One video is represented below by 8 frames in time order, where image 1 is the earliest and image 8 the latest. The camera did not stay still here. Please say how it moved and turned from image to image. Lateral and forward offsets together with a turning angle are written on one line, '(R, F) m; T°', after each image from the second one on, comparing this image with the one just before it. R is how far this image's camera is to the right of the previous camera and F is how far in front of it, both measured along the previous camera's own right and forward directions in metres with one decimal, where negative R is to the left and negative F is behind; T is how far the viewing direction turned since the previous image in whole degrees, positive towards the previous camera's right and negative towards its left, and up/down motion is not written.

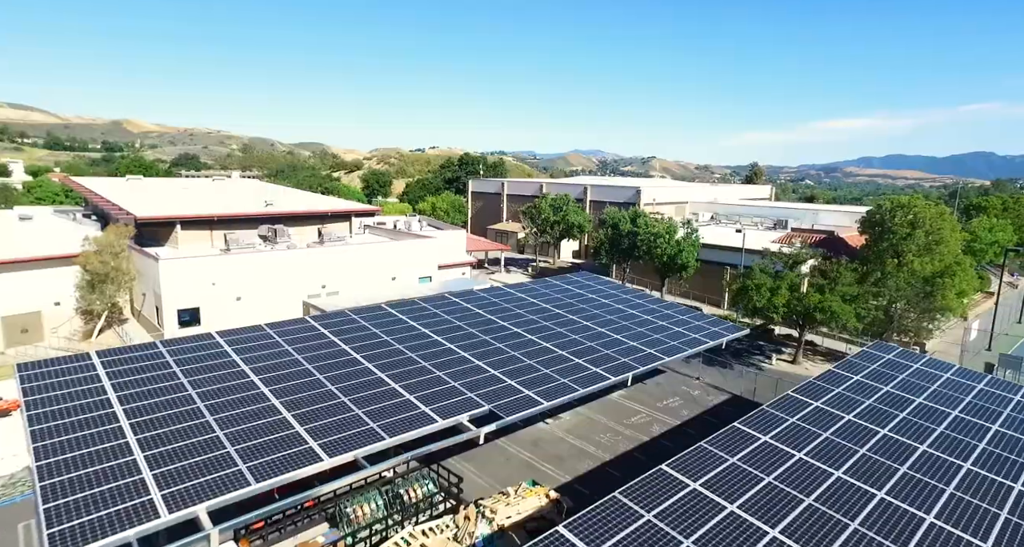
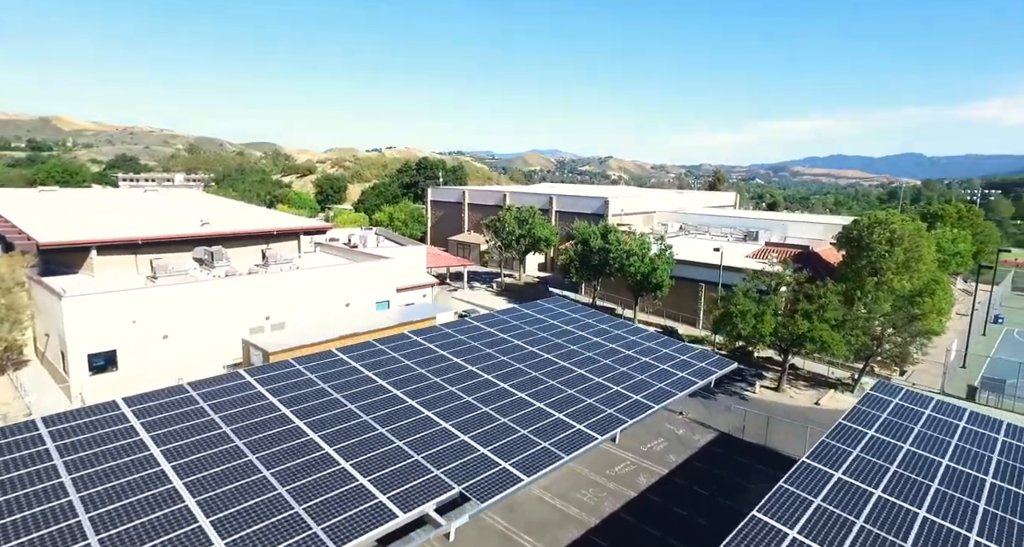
(-0.3, +2.2) m; +4°
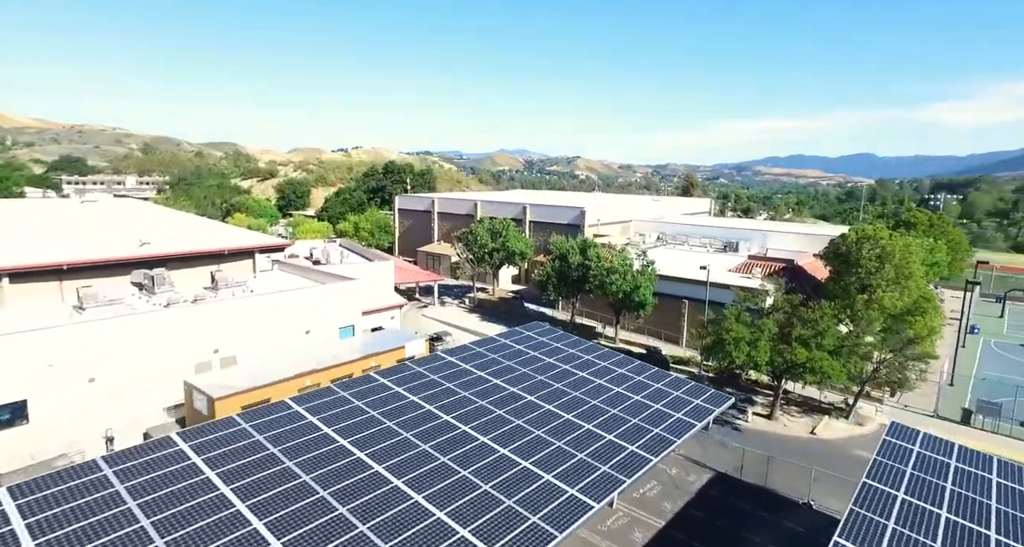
(-0.3, +1.9) m; +3°
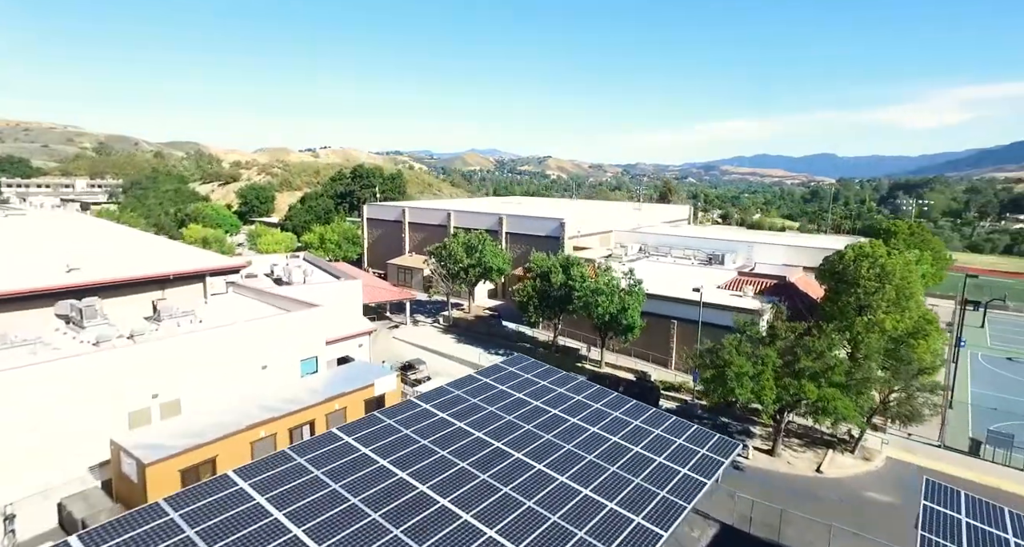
(-0.3, +2.2) m; +3°
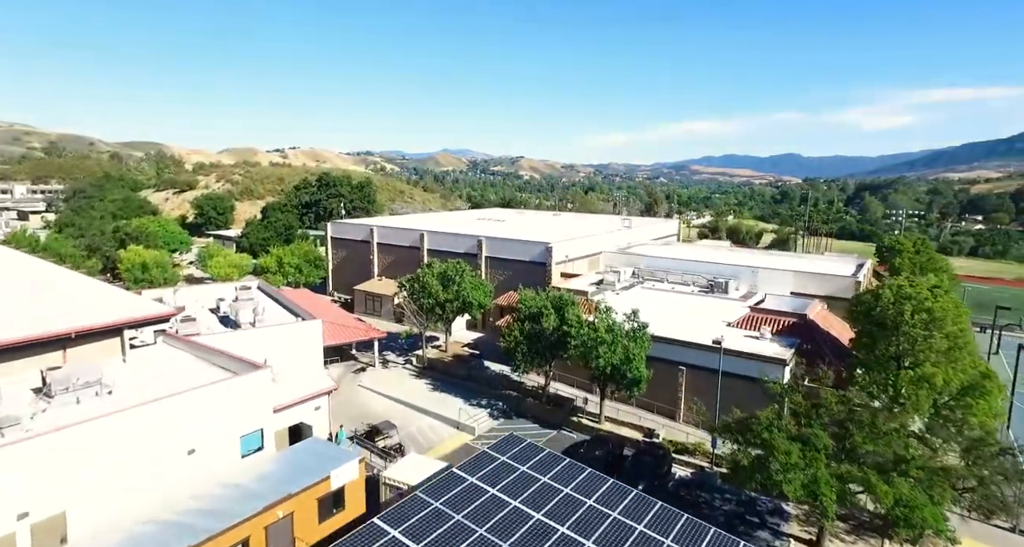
(-0.5, +4.1) m; +3°
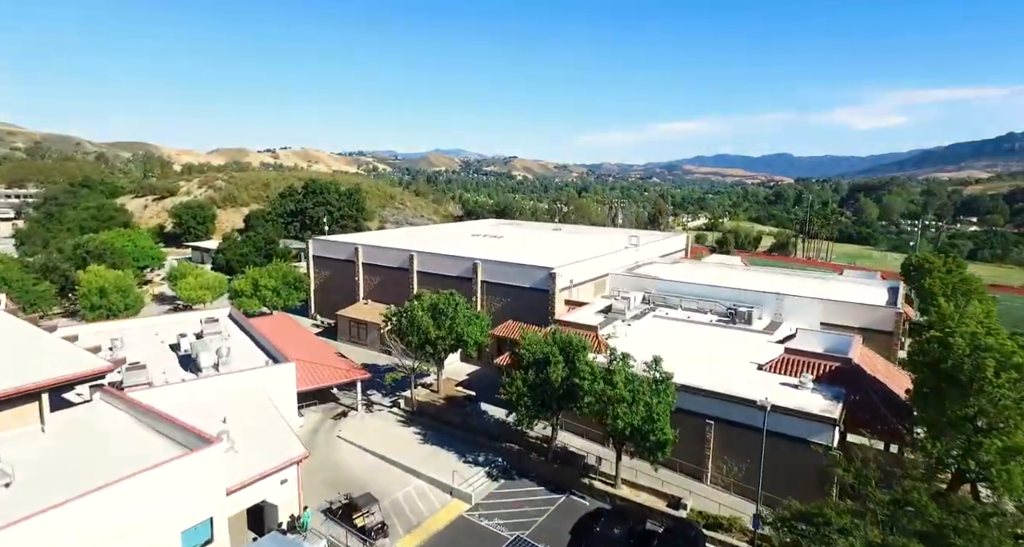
(-0.3, +3.5) m; +1°
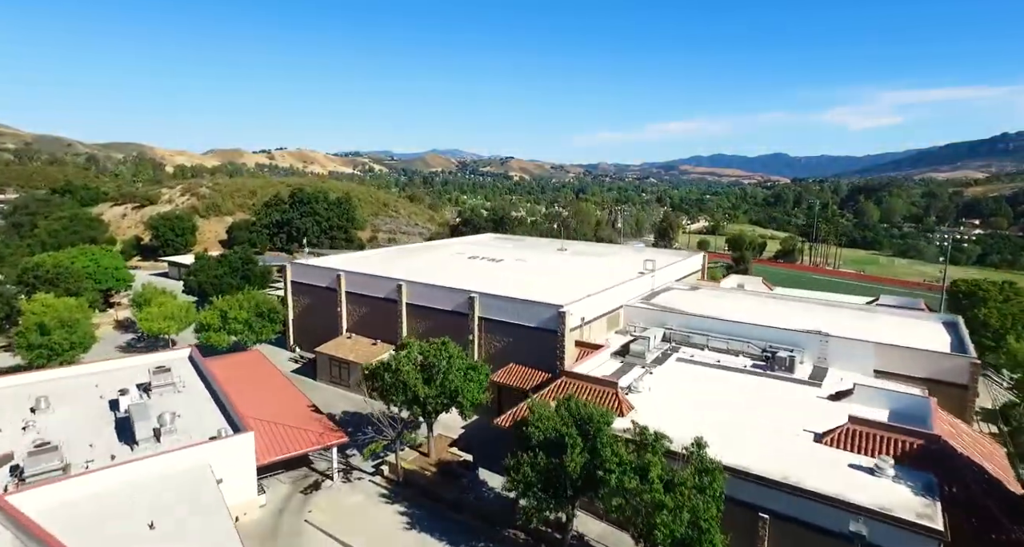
(-0.3, +4.4) m; 0°
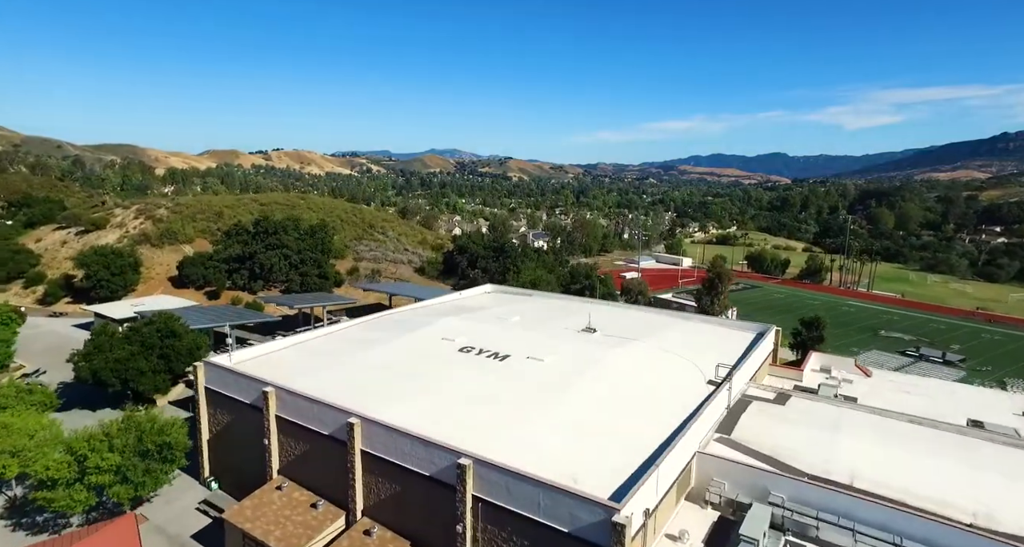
(-0.5, +12.0) m; 0°
